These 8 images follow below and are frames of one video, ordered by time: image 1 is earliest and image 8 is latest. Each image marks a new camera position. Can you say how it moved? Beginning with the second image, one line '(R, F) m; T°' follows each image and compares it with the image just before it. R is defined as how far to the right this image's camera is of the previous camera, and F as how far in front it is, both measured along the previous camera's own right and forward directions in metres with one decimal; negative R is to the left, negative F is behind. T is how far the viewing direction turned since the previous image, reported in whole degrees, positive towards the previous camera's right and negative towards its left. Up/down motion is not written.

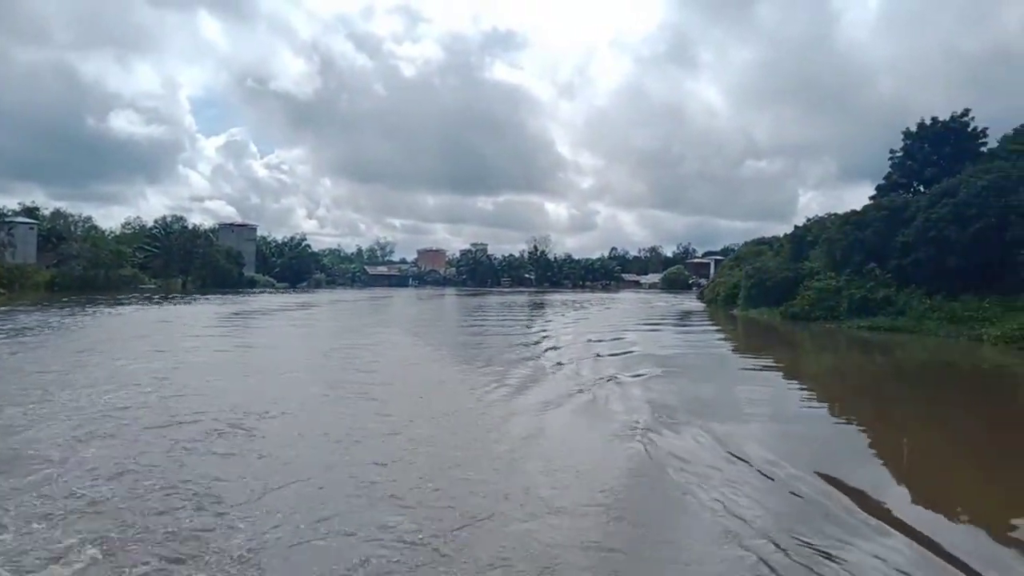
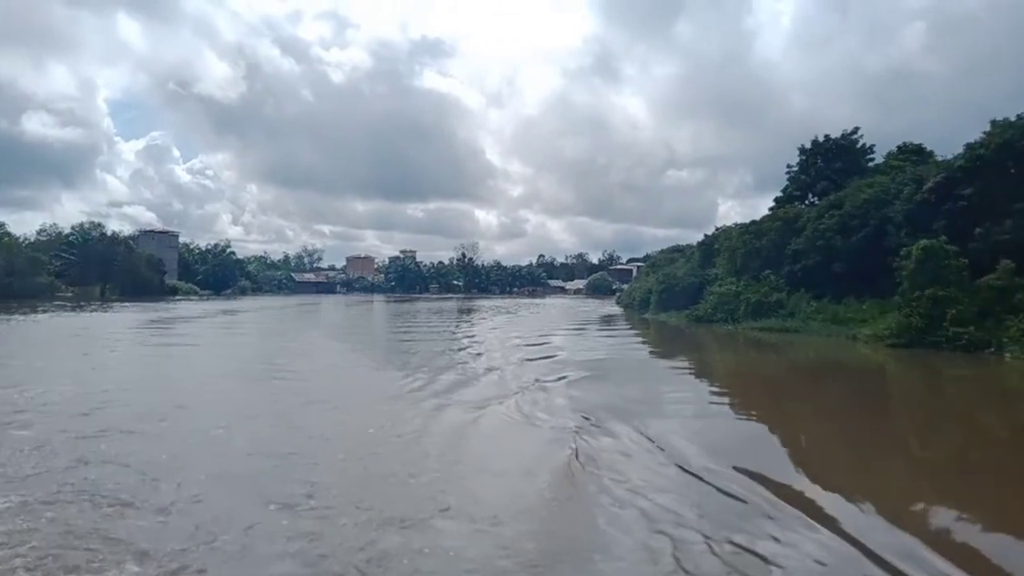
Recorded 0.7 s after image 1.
(+0.3, -1.1) m; +5°
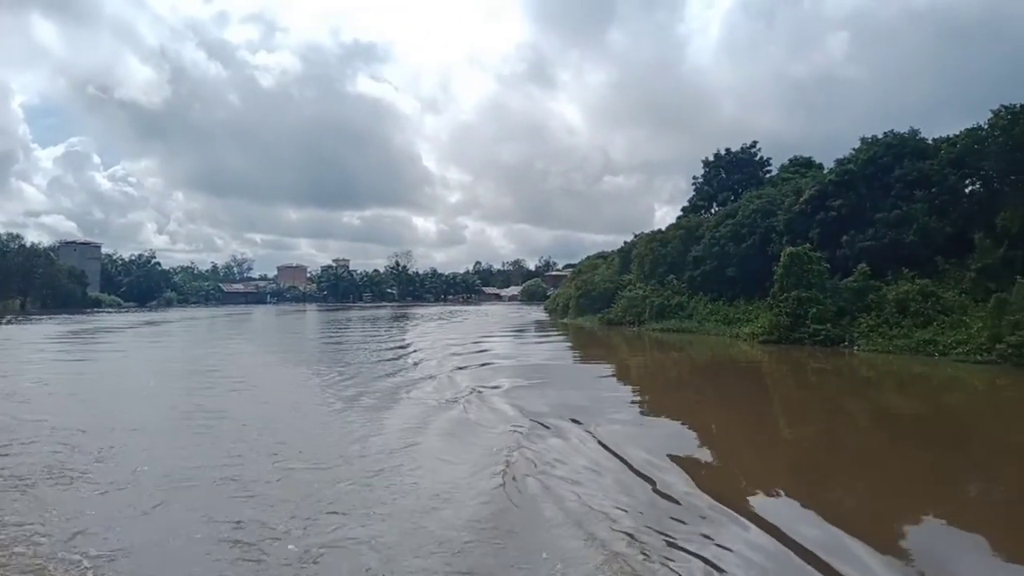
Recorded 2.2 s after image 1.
(+0.7, -1.5) m; +5°
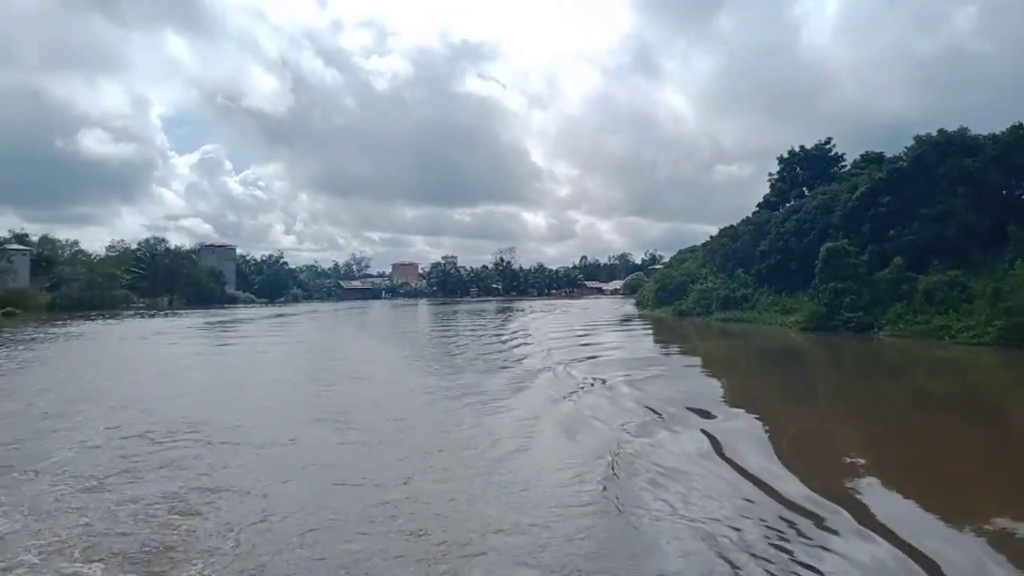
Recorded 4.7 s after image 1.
(+1.4, -3.1) m; -8°
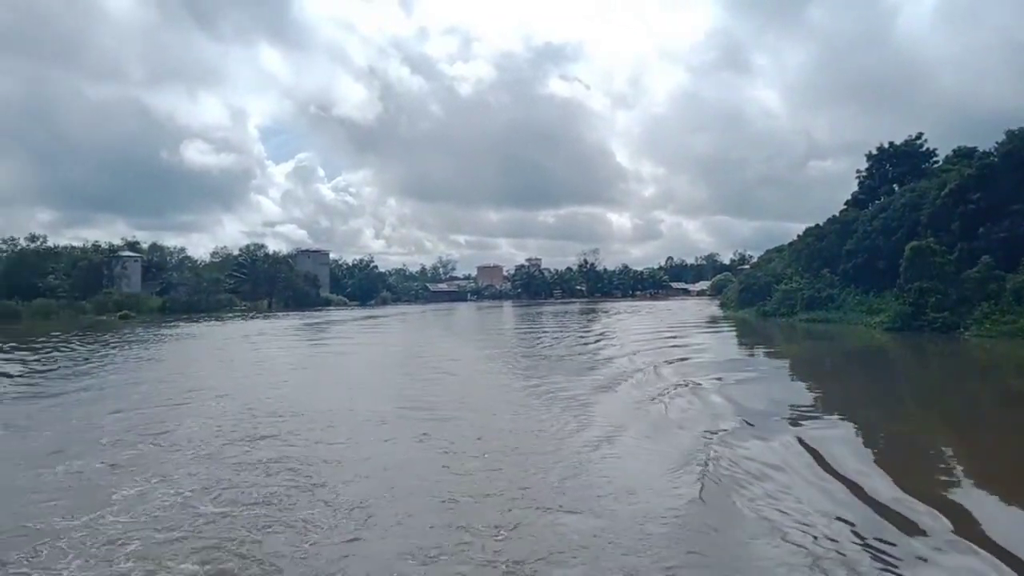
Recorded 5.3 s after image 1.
(+0.2, -0.7) m; -6°
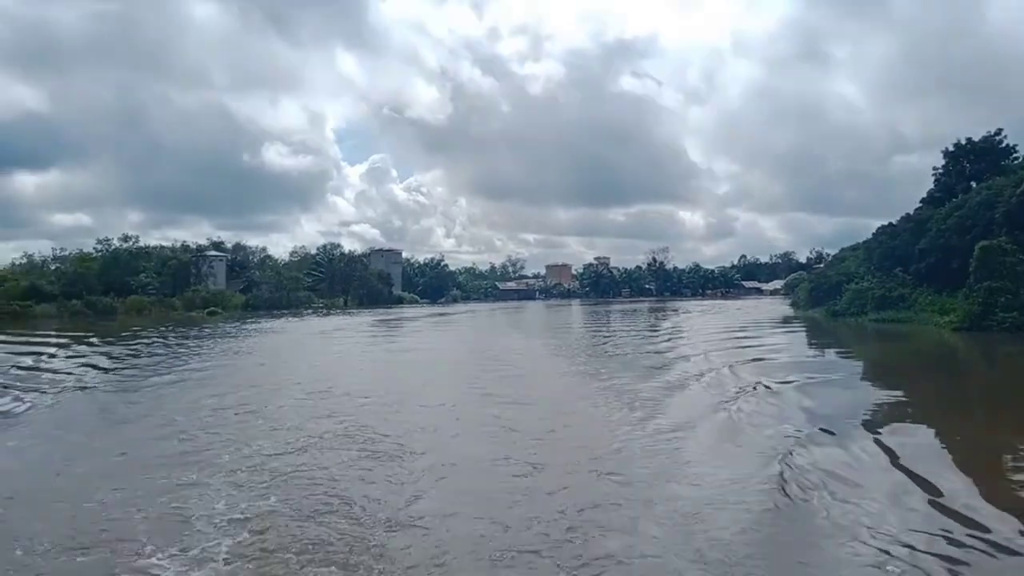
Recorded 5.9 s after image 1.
(+0.2, -0.8) m; -5°
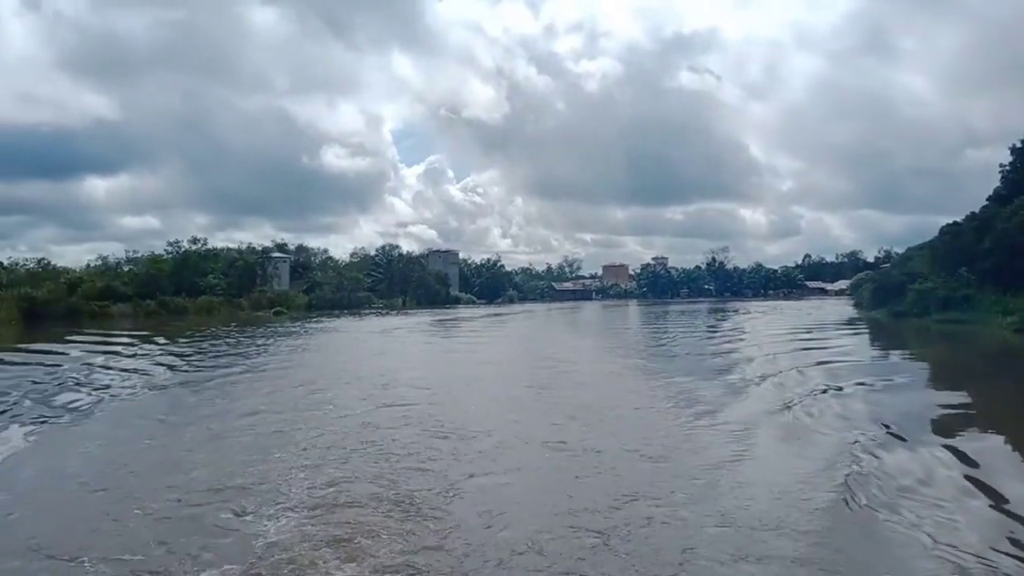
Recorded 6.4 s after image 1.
(+0.1, -0.5) m; -4°
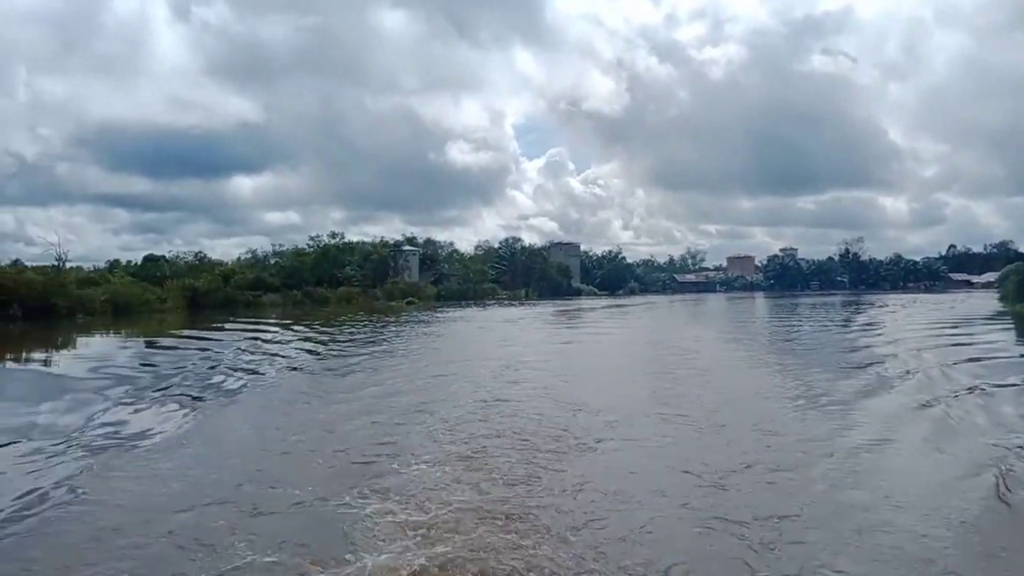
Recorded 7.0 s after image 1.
(0.0, -1.2) m; -9°
